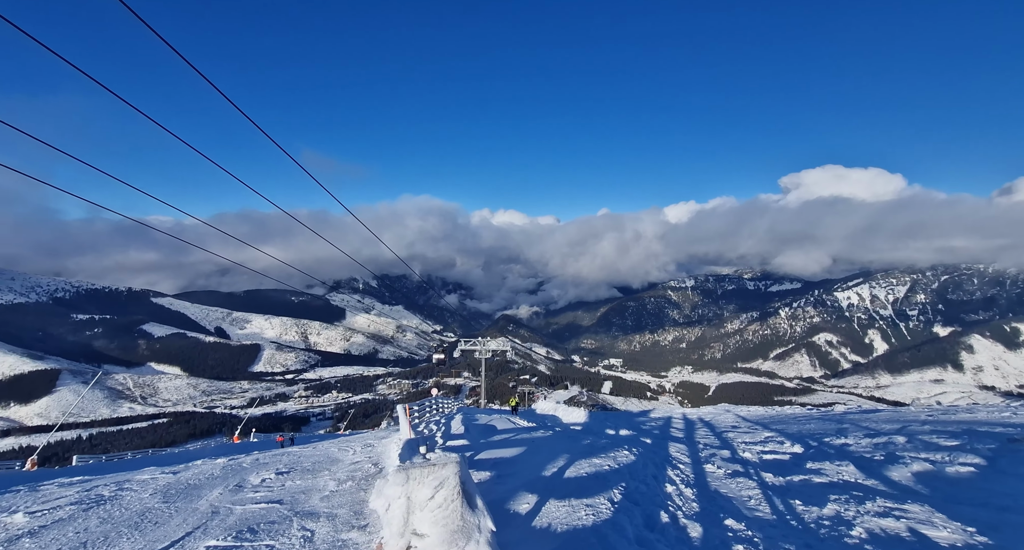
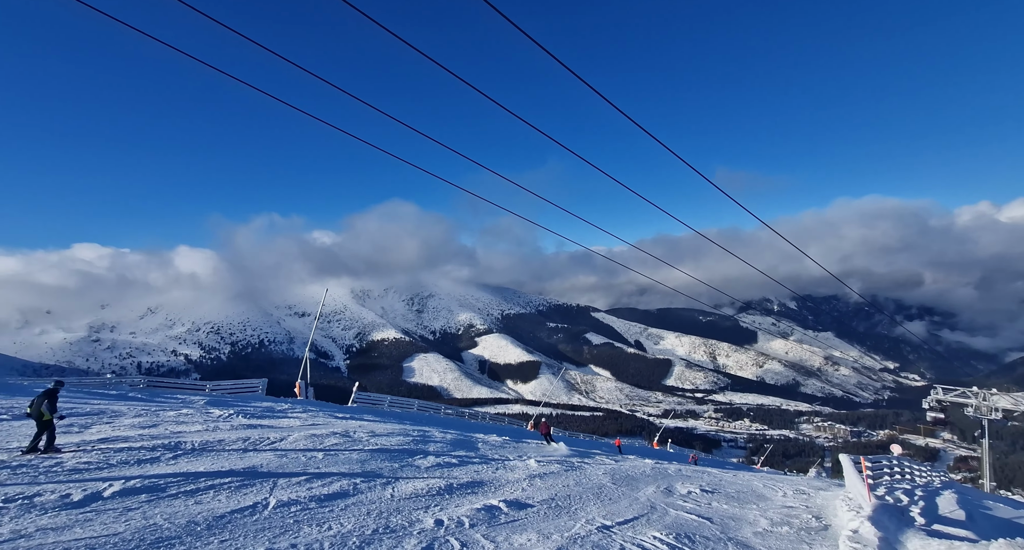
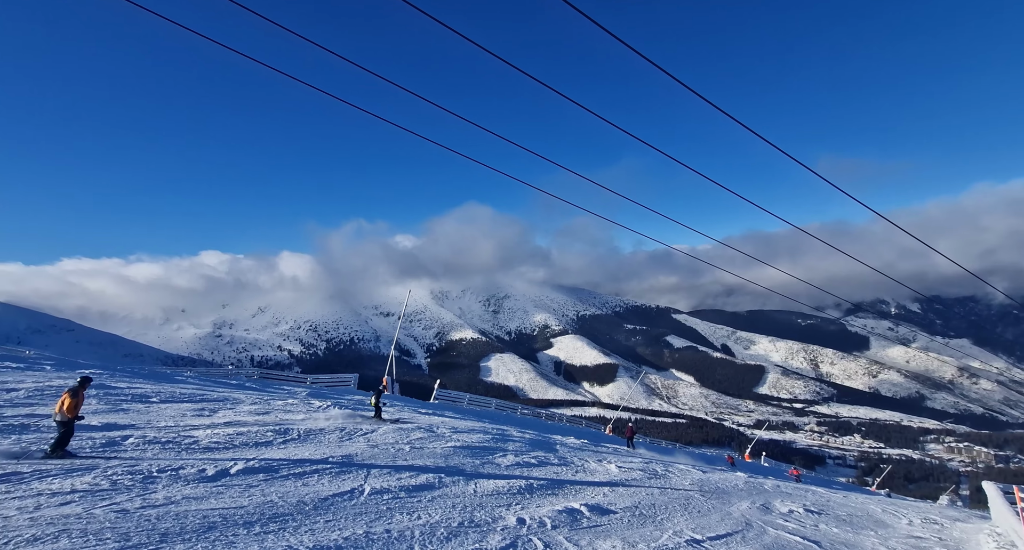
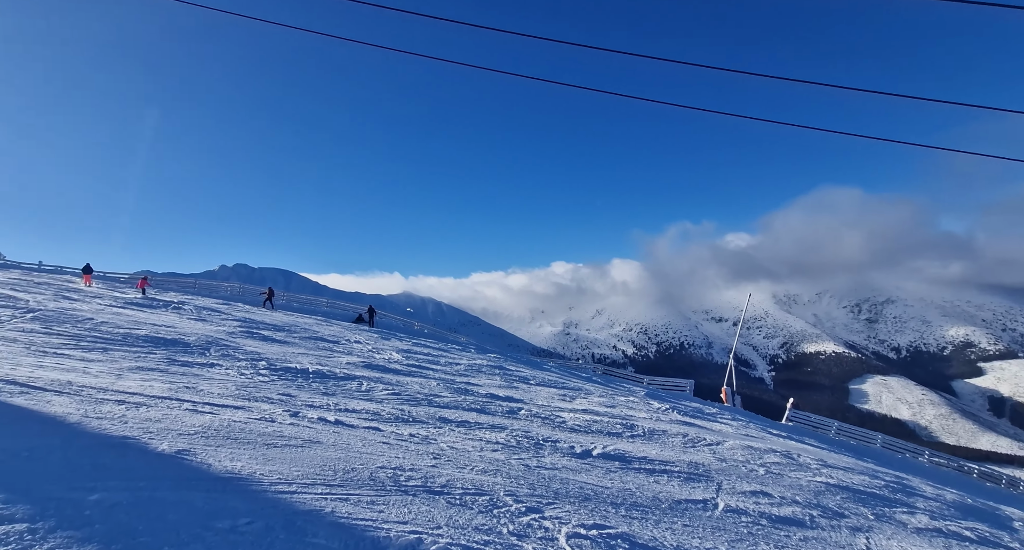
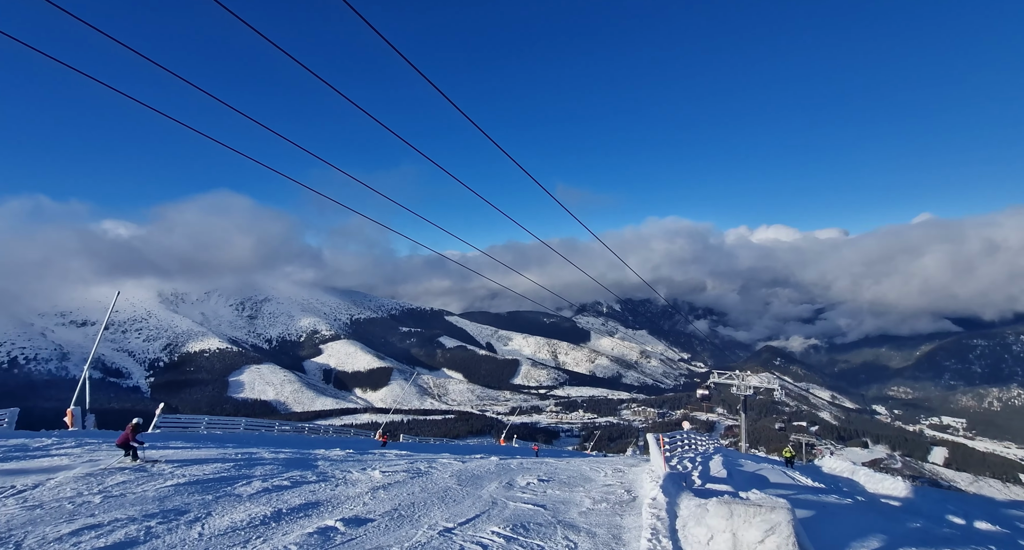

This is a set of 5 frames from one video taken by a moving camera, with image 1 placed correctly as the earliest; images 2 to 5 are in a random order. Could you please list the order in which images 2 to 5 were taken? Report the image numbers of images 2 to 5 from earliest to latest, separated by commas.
5, 2, 3, 4
